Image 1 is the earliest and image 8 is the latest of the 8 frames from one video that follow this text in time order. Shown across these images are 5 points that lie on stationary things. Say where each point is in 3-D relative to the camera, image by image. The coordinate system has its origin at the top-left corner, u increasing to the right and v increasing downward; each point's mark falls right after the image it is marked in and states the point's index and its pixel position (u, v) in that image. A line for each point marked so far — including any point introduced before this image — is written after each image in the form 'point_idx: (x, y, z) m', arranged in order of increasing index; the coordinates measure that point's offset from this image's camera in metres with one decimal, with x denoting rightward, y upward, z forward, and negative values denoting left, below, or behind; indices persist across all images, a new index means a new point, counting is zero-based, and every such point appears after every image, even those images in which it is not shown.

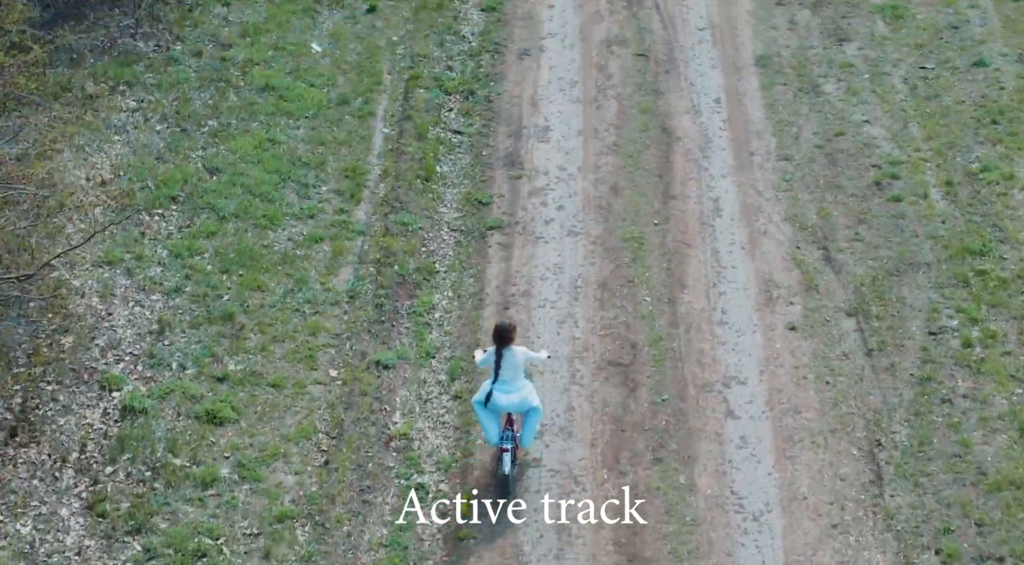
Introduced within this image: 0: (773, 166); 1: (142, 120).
0: (+2.7, +1.2, +18.9) m
1: (-3.9, +1.7, +19.6) m
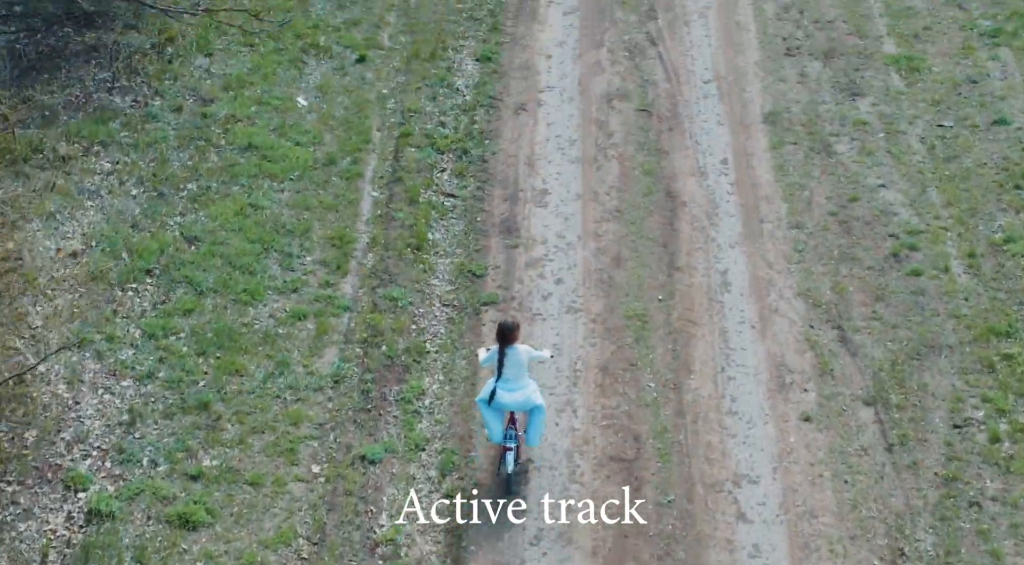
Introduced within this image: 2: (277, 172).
0: (+2.6, +0.5, +17.9) m
1: (-4.0, +1.0, +18.6) m
2: (-2.4, +1.1, +19.1) m
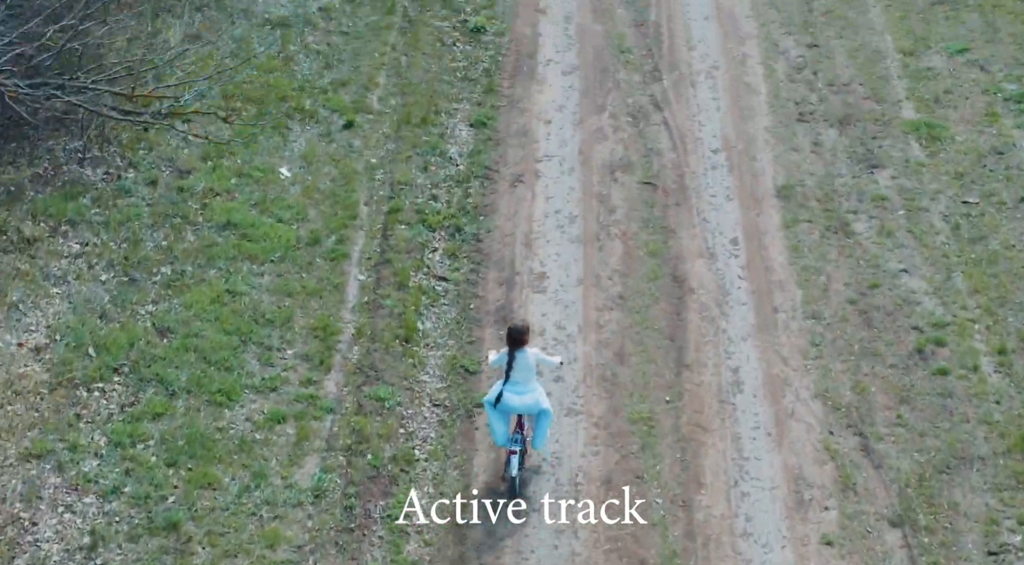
0: (+2.6, -0.4, +16.7) m
1: (-4.0, +0.1, +17.4) m
2: (-2.5, +0.3, +17.9) m
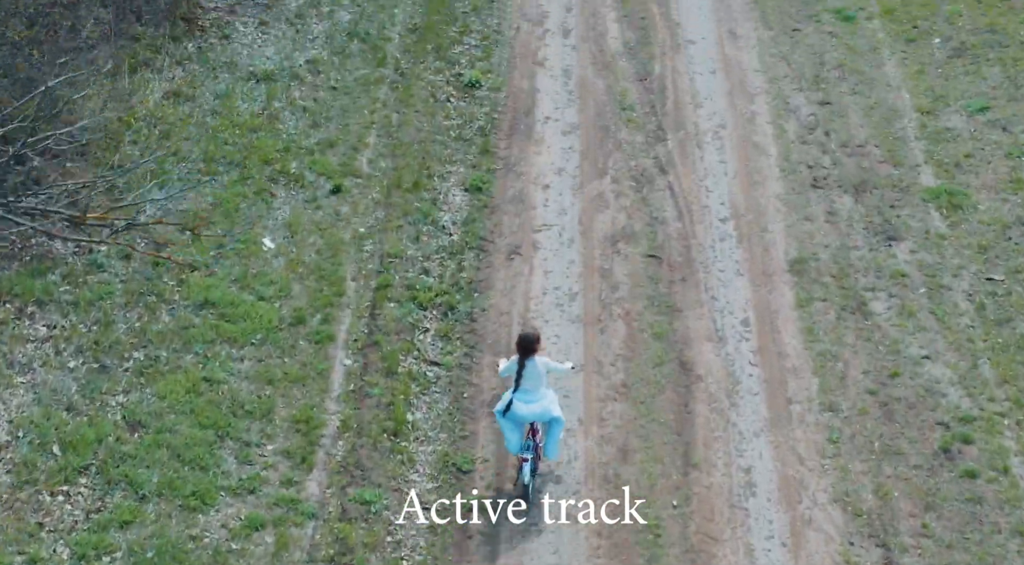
0: (+2.6, -1.2, +15.6) m
1: (-4.0, -0.6, +16.3) m
2: (-2.5, -0.5, +16.8) m
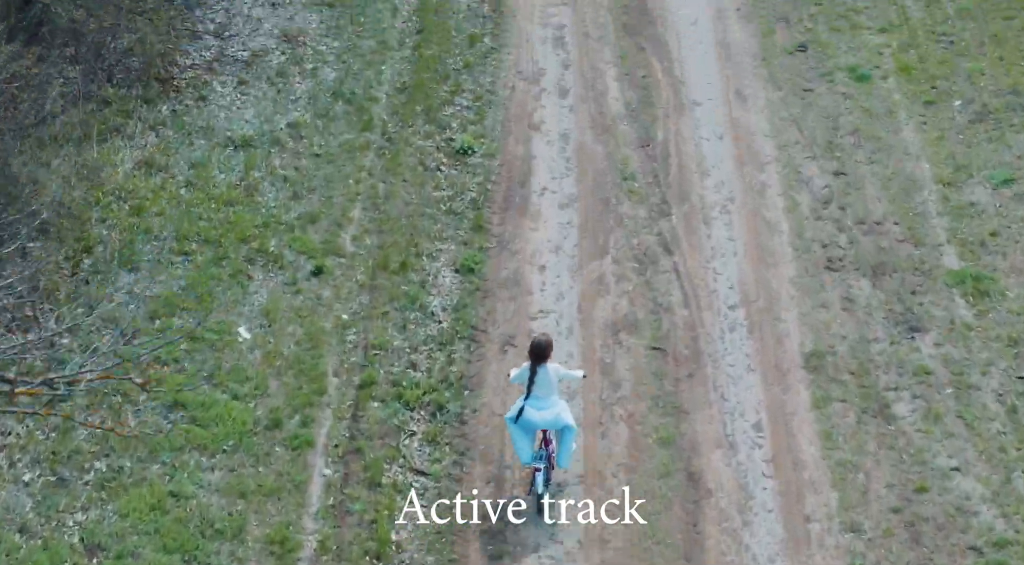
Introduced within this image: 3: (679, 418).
0: (+2.5, -2.0, +14.3) m
1: (-4.1, -1.5, +15.0) m
2: (-2.6, -1.3, +15.5) m
3: (+1.4, -1.2, +15.8) m
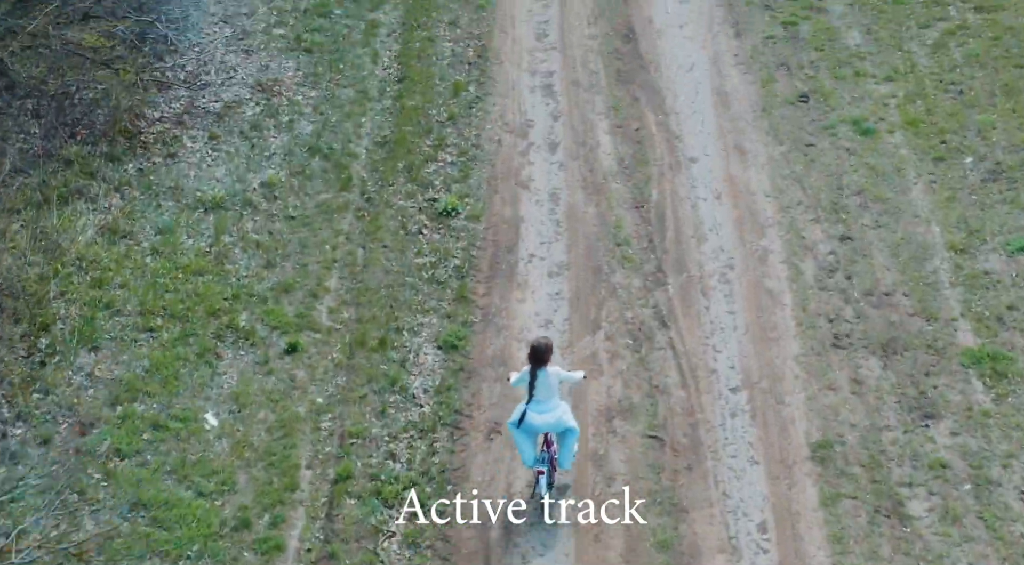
0: (+2.4, -2.7, +13.2) m
1: (-4.2, -2.2, +13.8) m
2: (-2.7, -2.1, +14.4) m
3: (+1.3, -1.9, +14.7) m
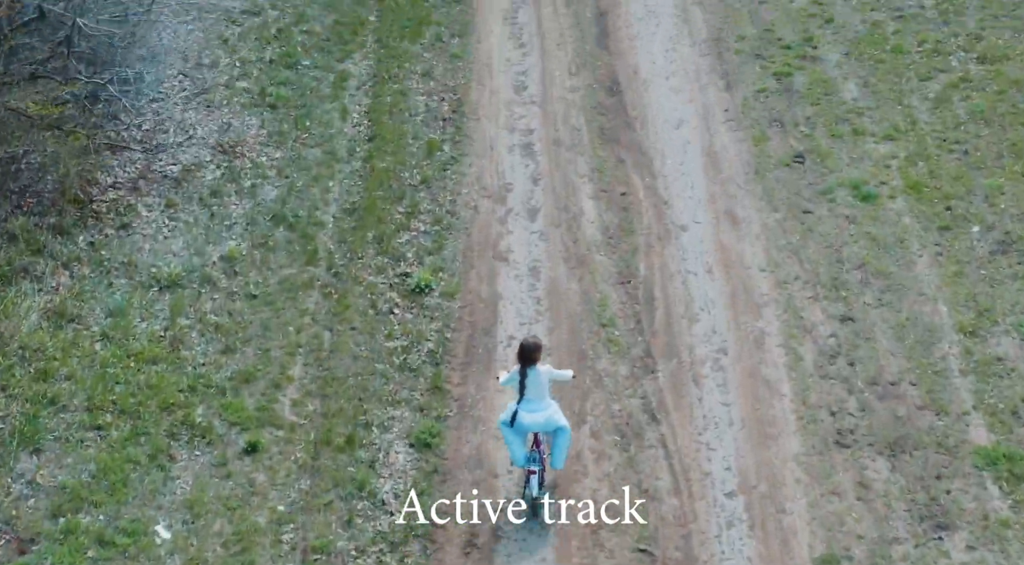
0: (+2.3, -3.5, +12.0) m
1: (-4.3, -3.0, +12.5) m
2: (-2.8, -2.9, +13.1) m
3: (+1.1, -2.6, +13.4) m
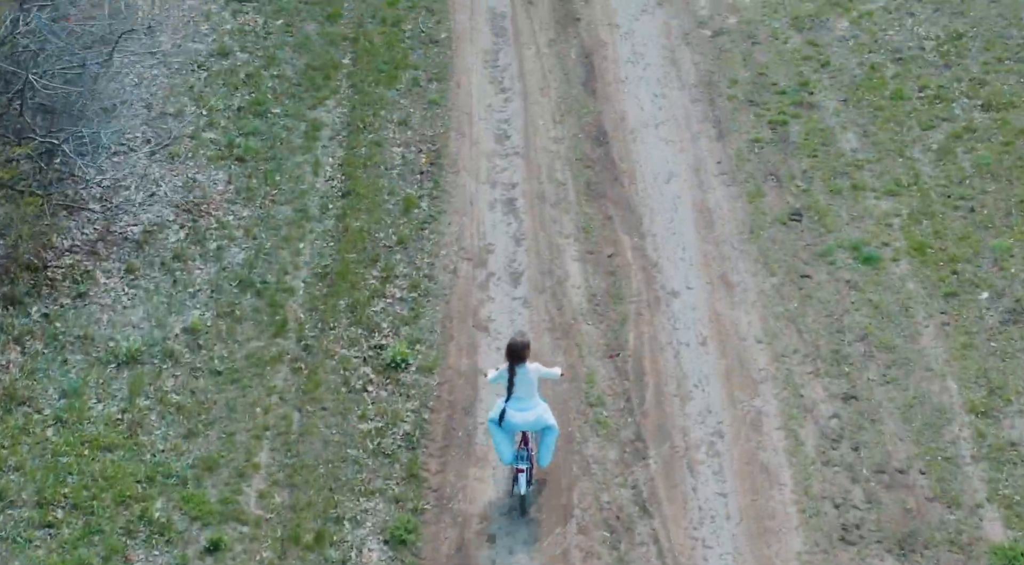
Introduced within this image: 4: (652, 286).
0: (+2.2, -4.2, +10.9) m
1: (-4.4, -3.7, +11.4) m
2: (-2.9, -3.5, +12.0) m
3: (+1.0, -3.3, +12.4) m
4: (+1.4, 0.0, +17.9) m
